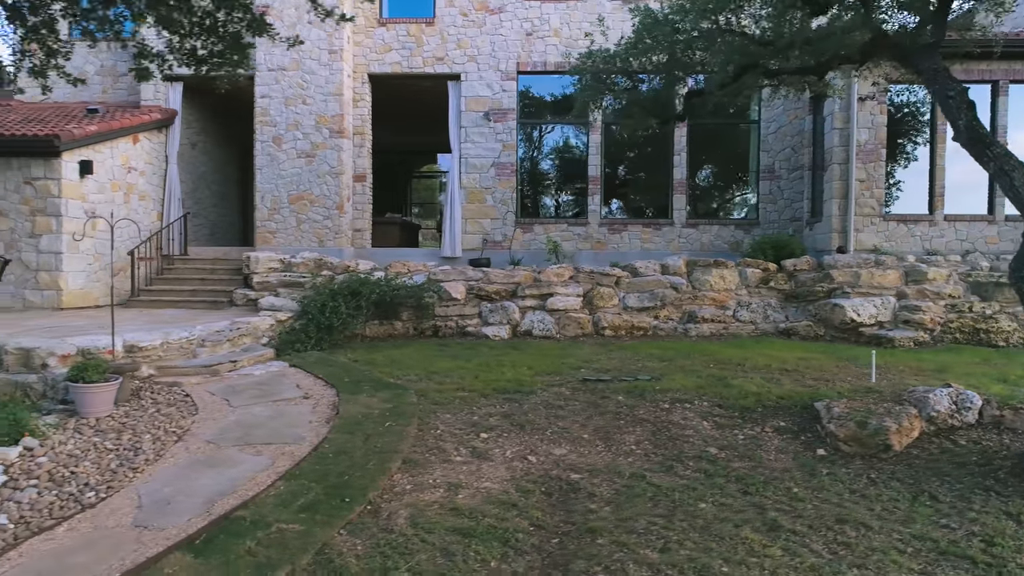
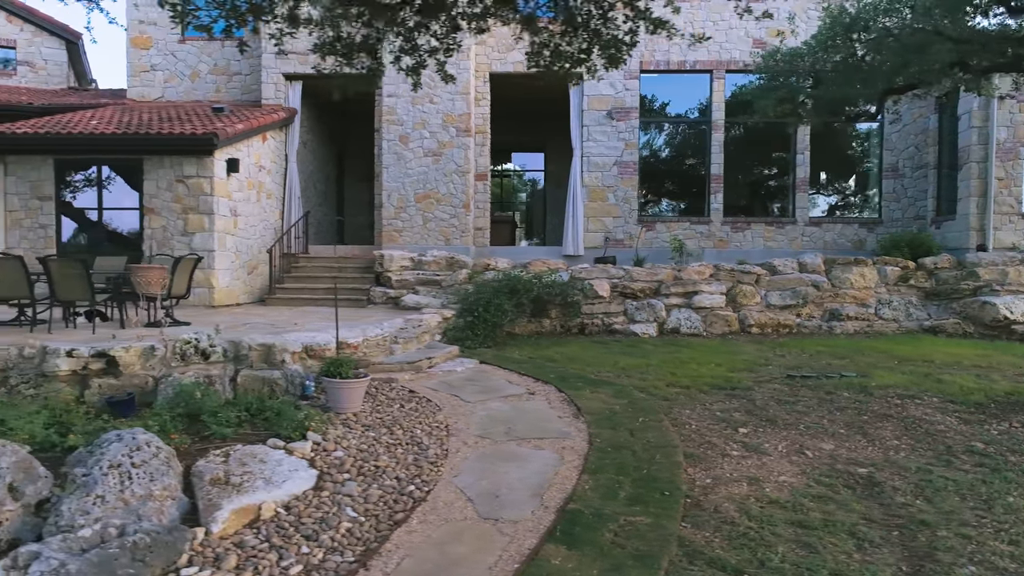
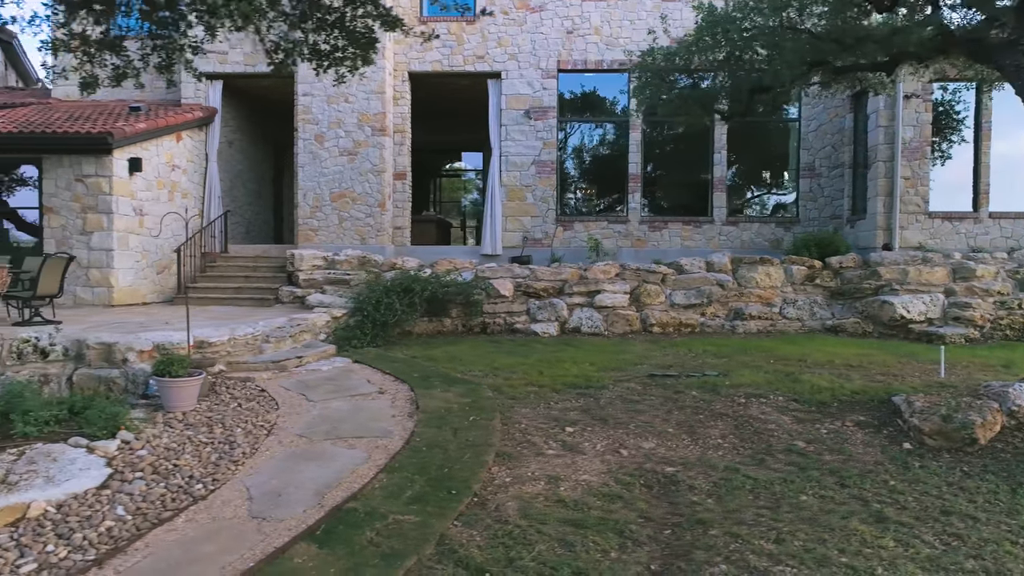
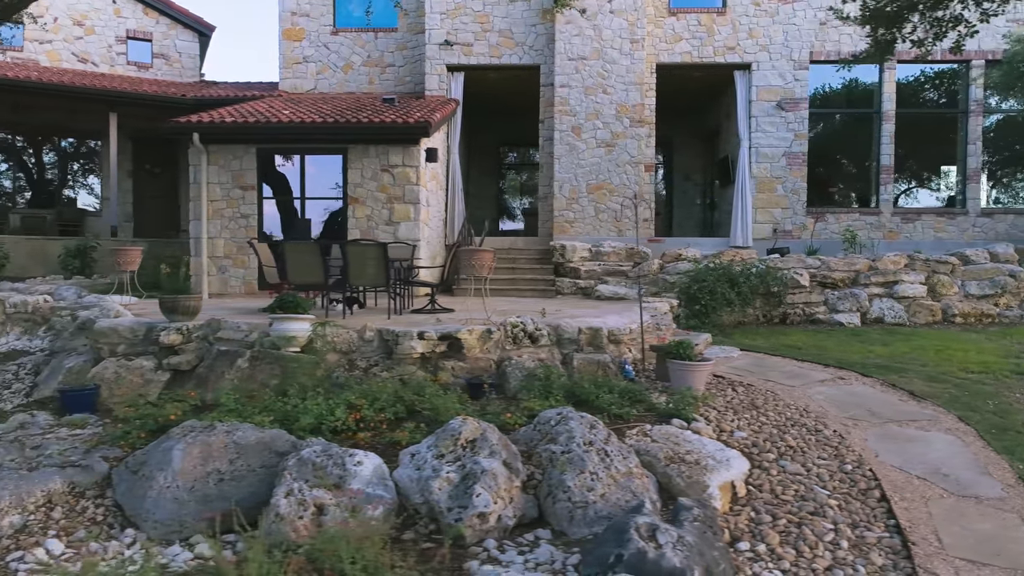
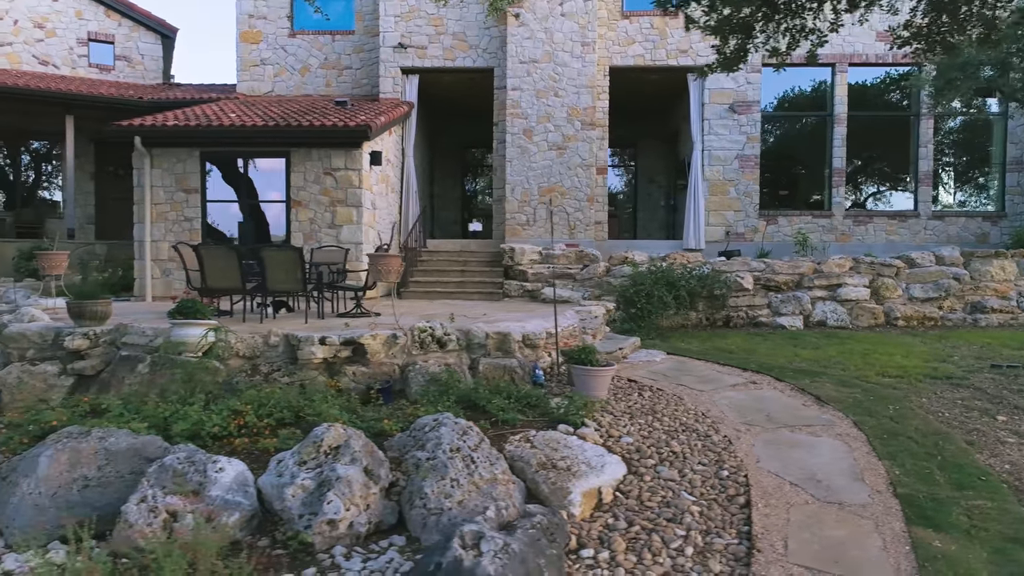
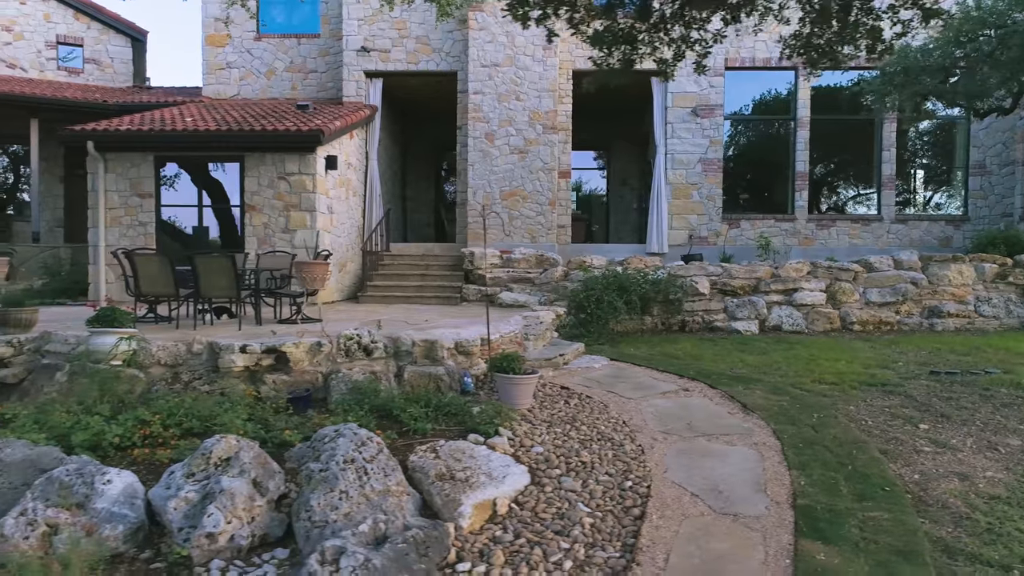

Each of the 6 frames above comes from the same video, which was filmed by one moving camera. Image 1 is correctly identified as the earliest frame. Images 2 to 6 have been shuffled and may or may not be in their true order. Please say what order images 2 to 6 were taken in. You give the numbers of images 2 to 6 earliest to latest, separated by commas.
3, 2, 6, 5, 4
